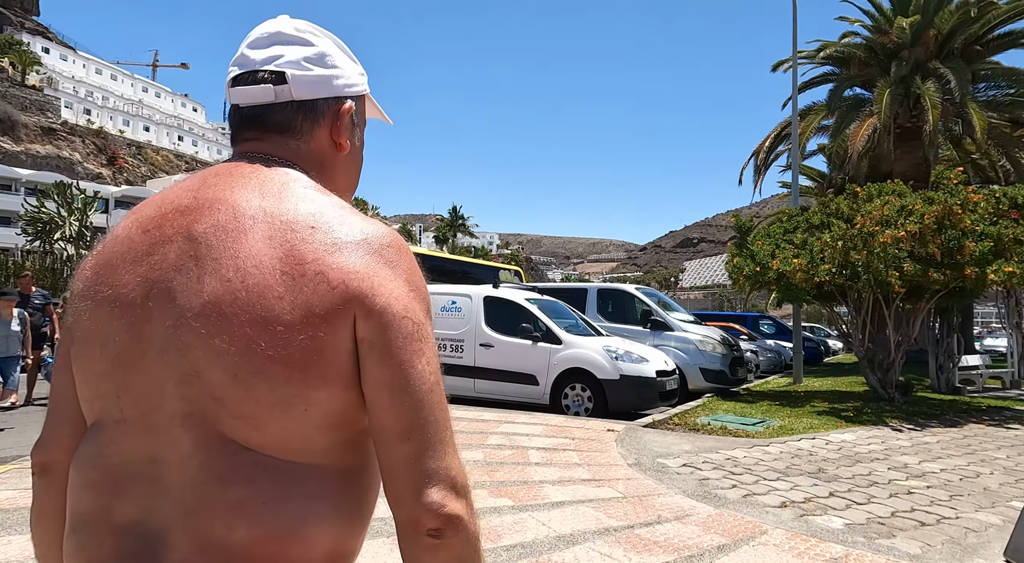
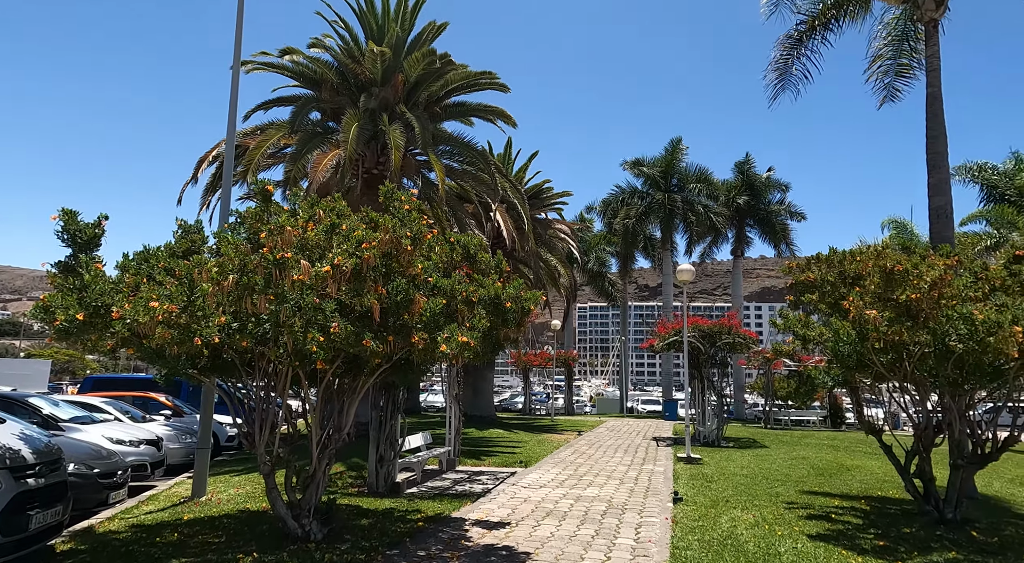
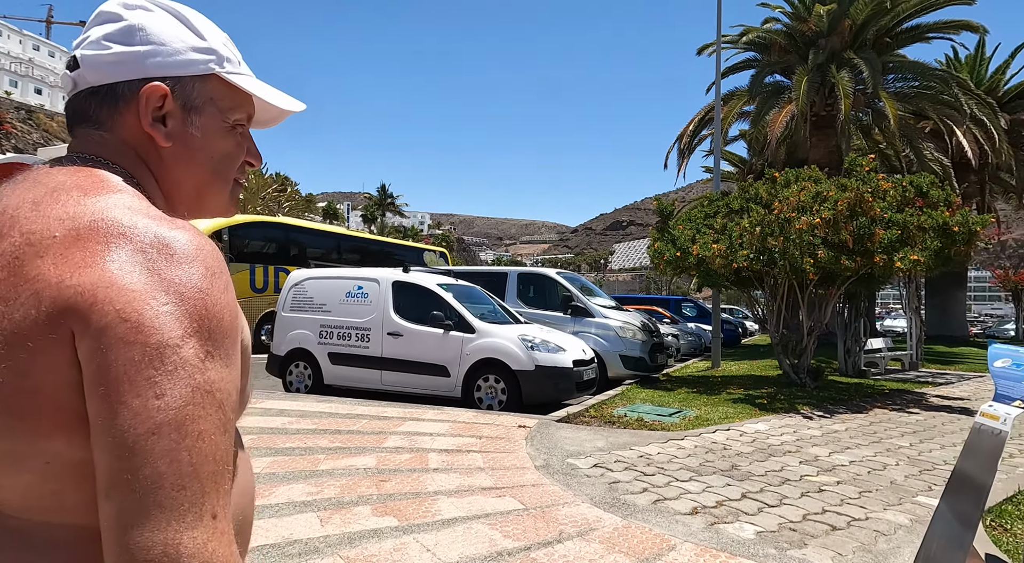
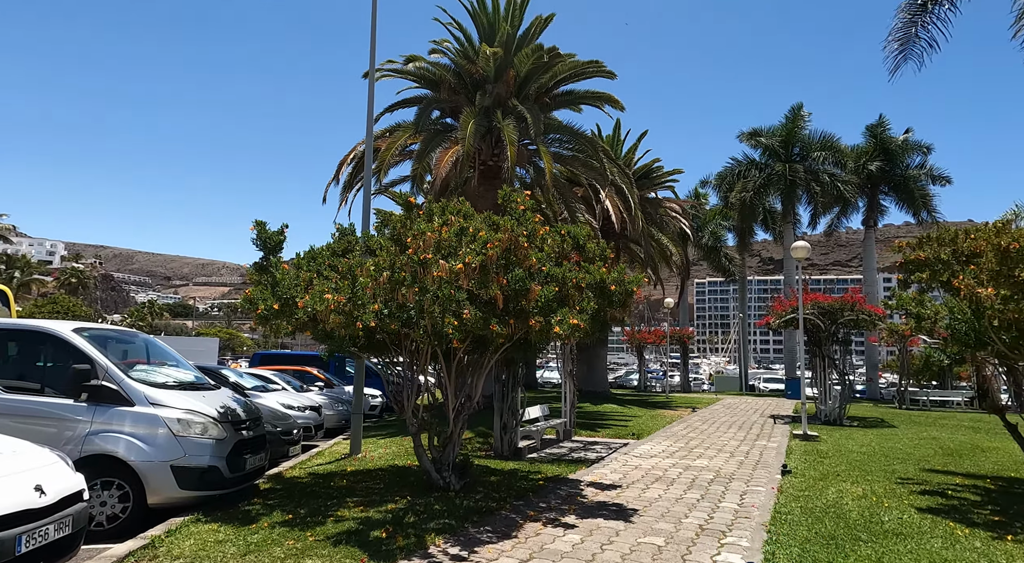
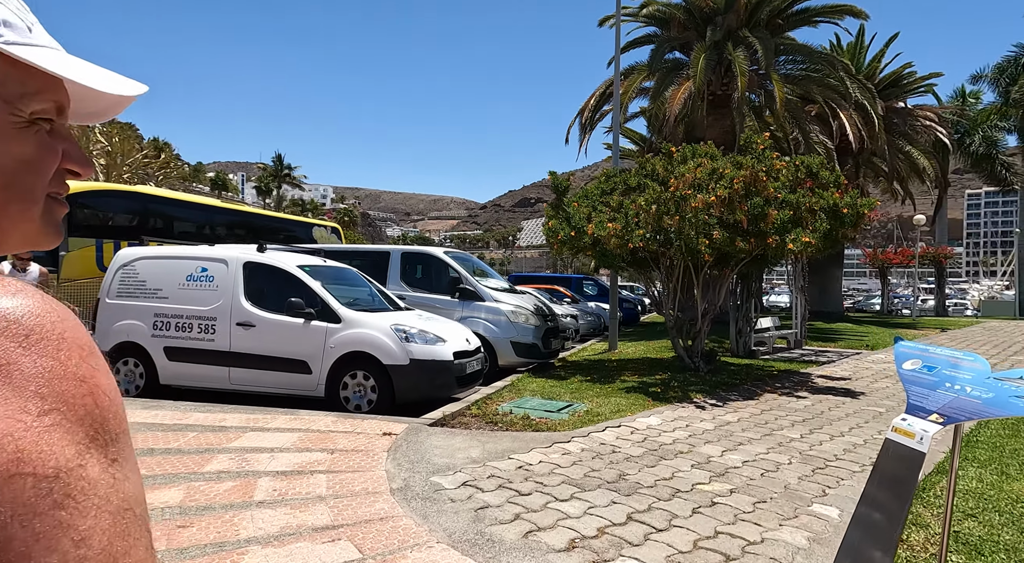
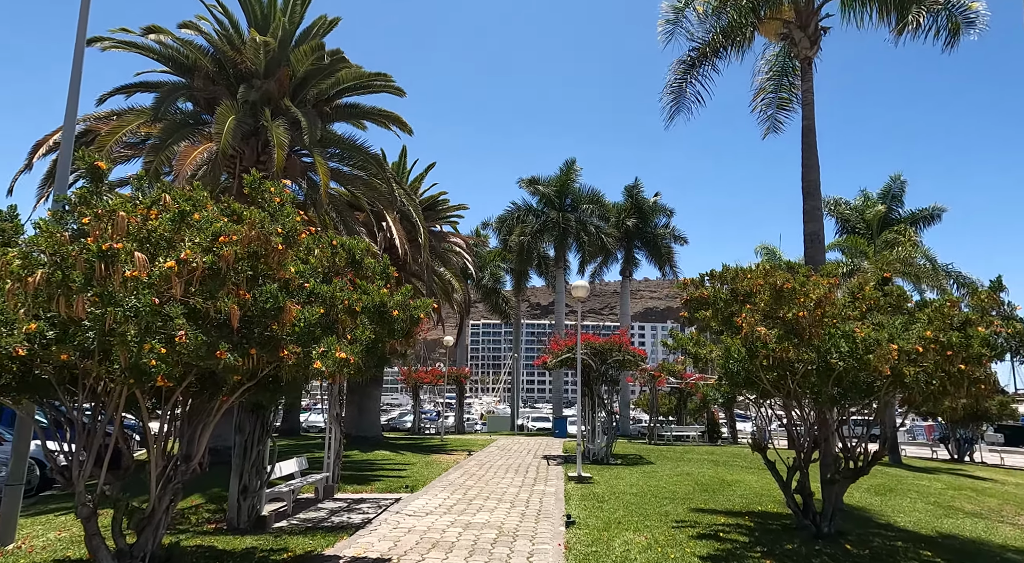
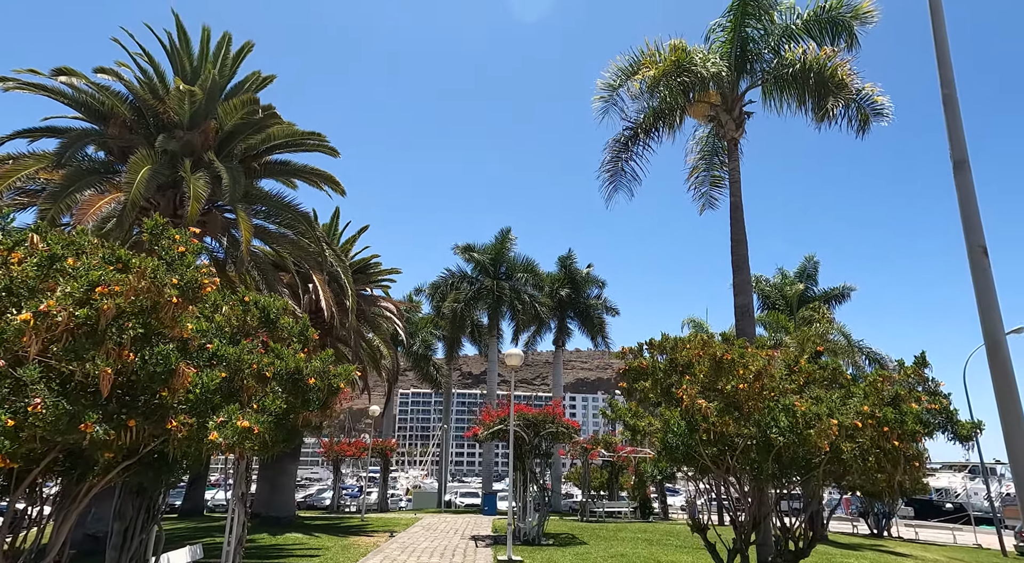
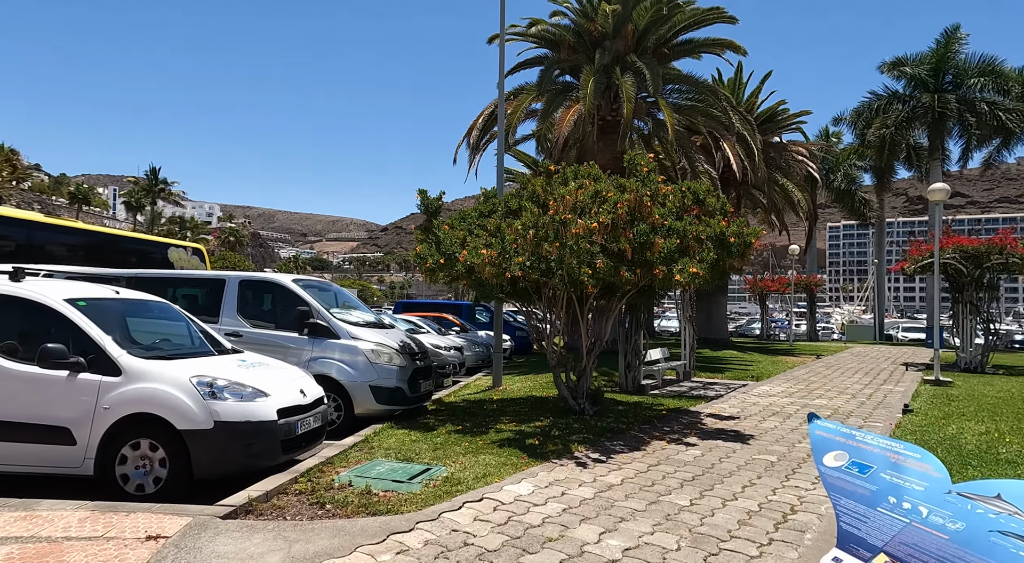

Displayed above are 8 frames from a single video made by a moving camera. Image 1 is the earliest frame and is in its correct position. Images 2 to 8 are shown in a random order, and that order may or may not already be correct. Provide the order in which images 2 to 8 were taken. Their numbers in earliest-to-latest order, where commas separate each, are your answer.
3, 5, 8, 4, 2, 6, 7
